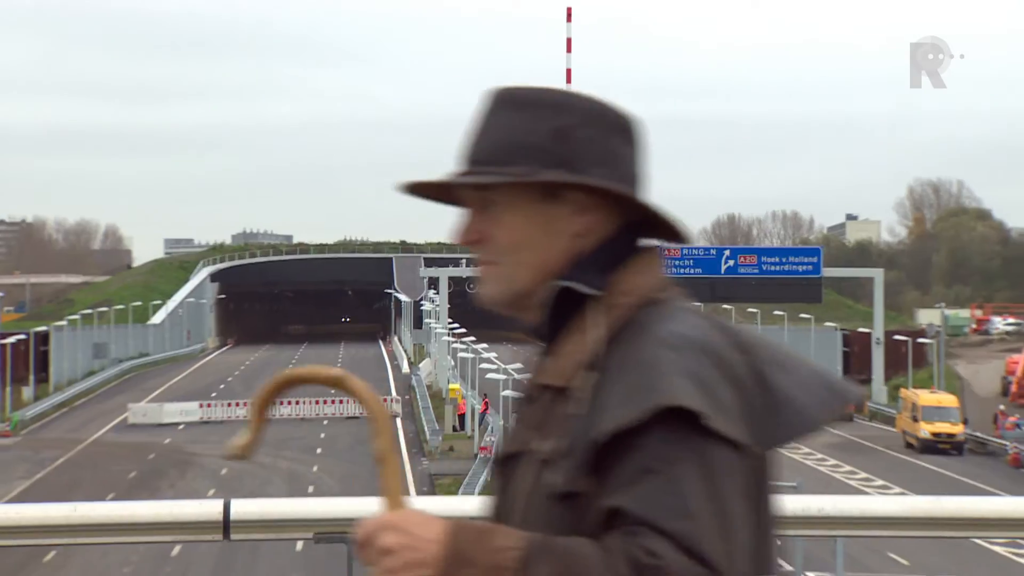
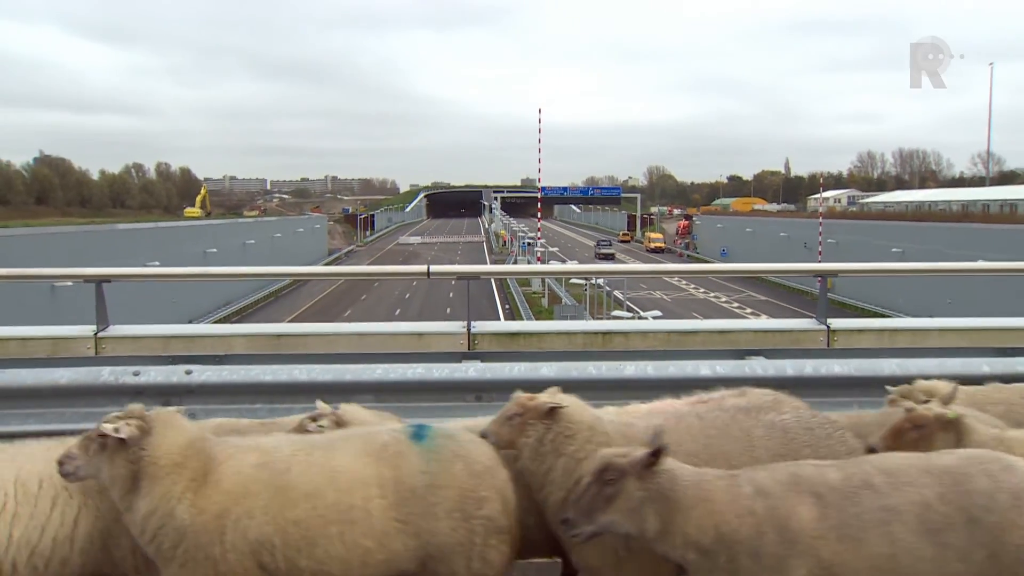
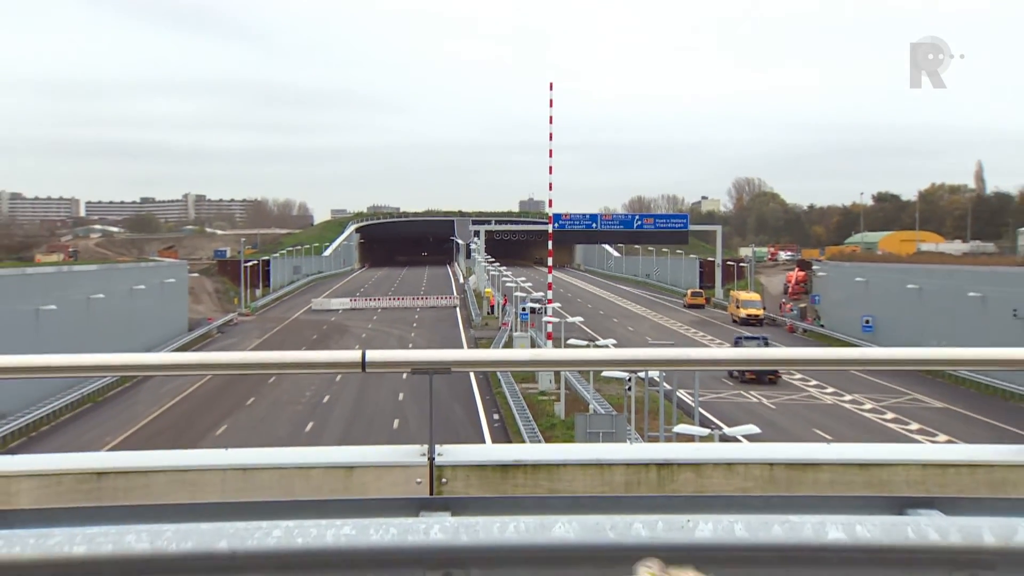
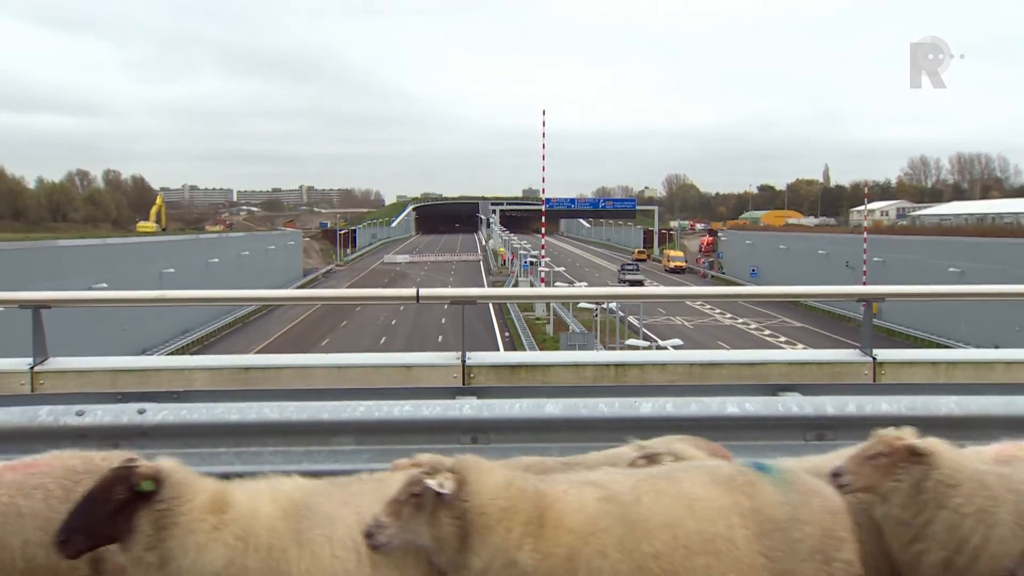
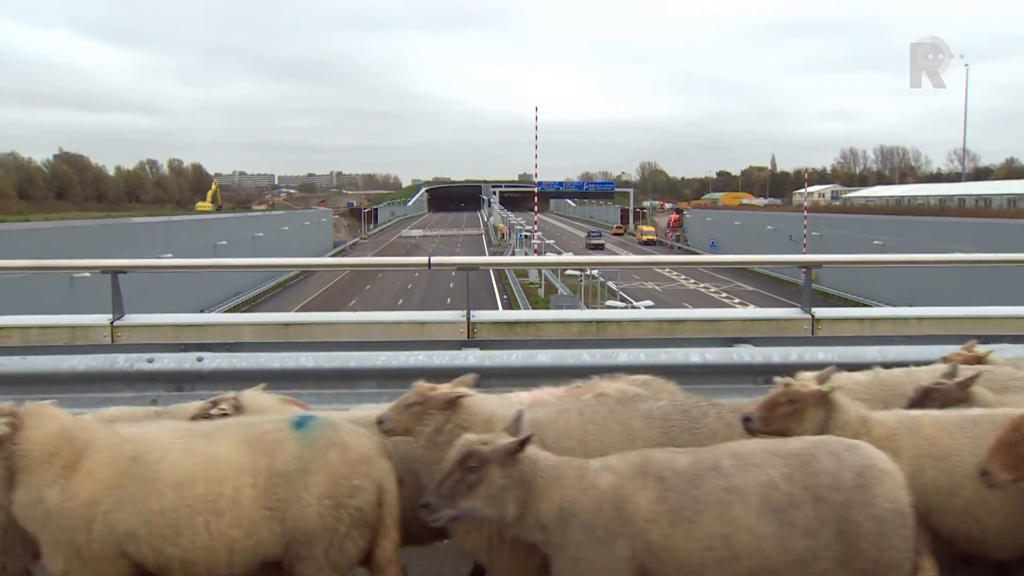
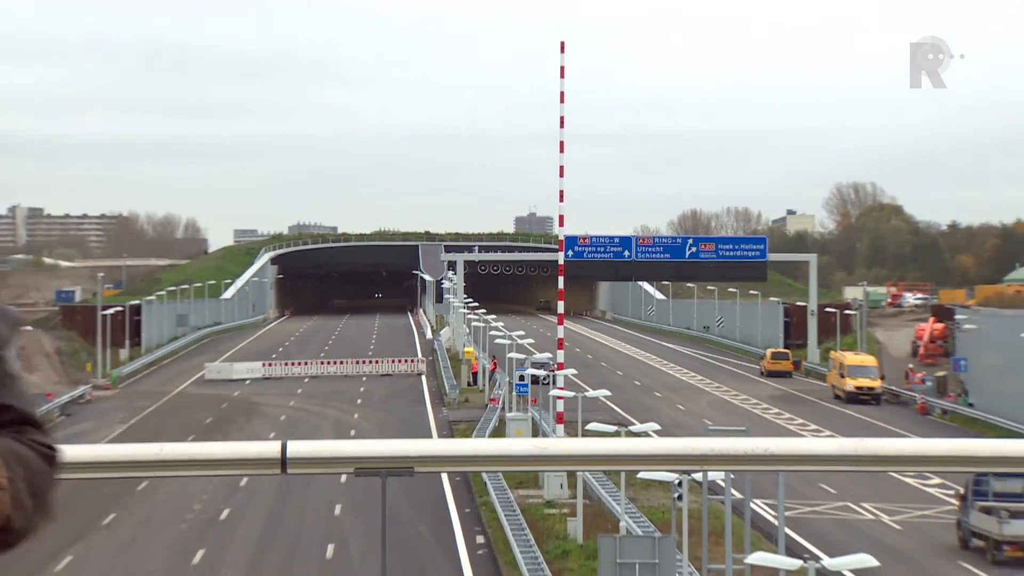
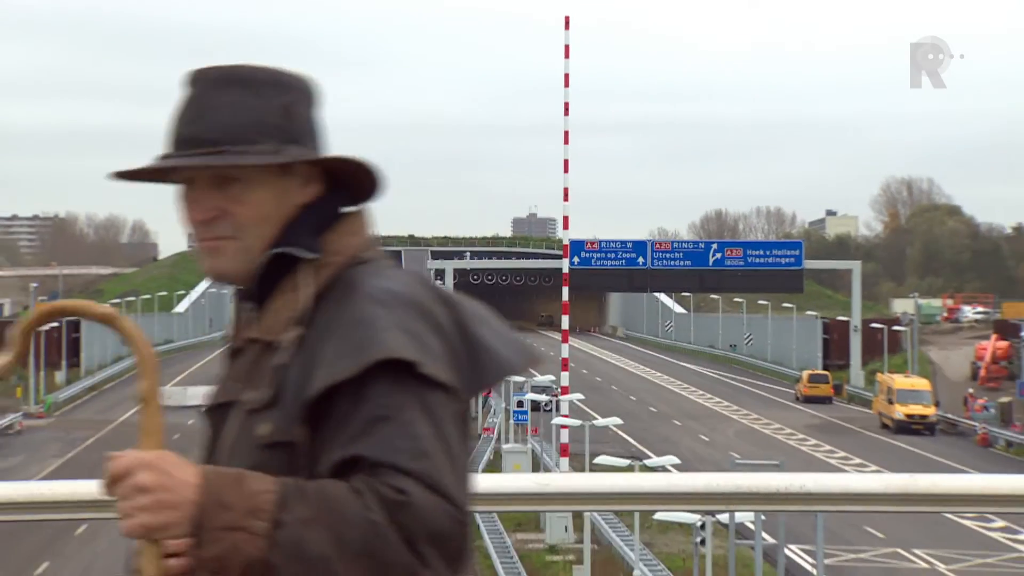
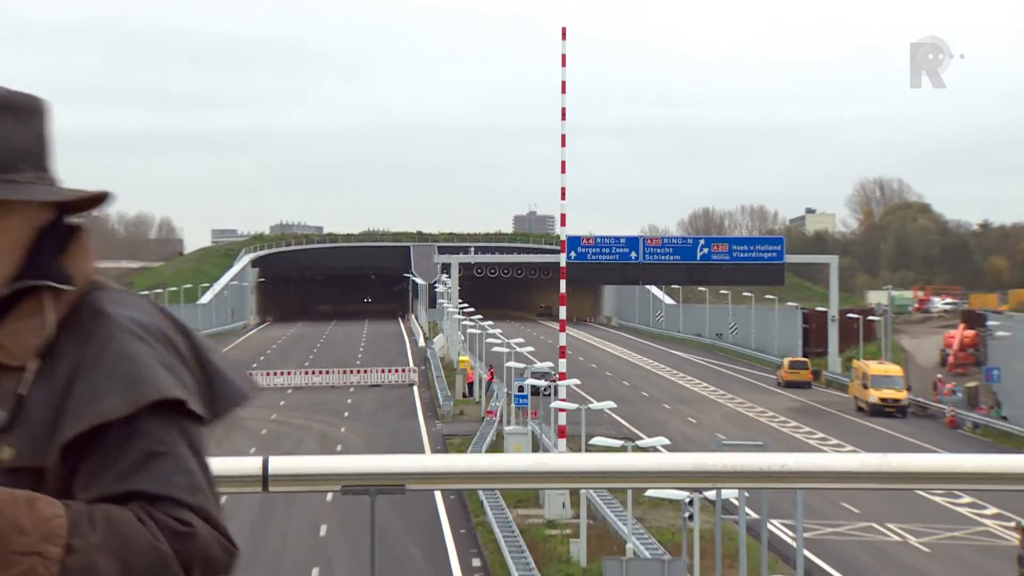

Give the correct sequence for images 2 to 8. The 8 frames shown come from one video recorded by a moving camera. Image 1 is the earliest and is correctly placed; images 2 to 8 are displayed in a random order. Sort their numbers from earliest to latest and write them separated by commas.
7, 8, 6, 3, 4, 2, 5
